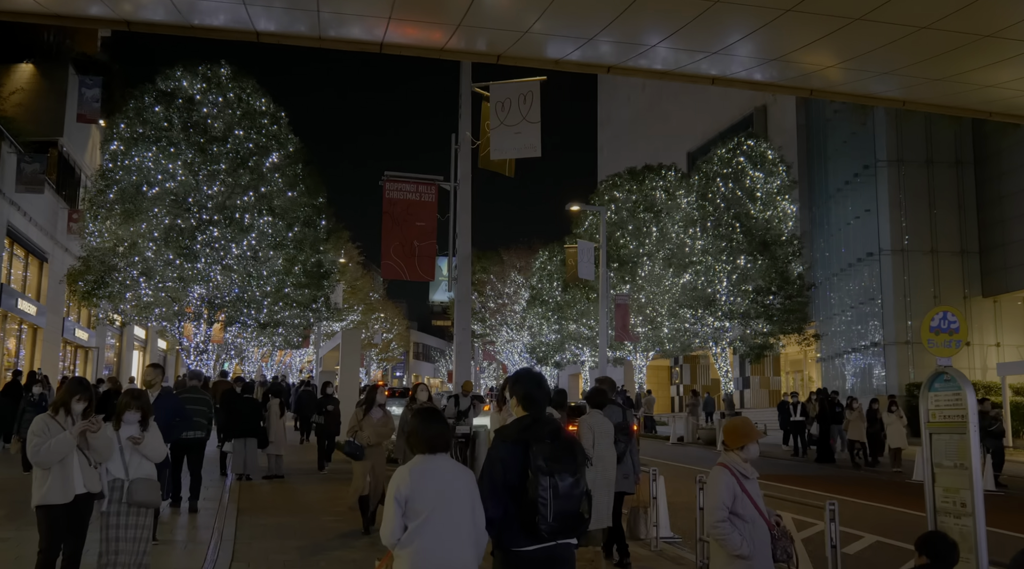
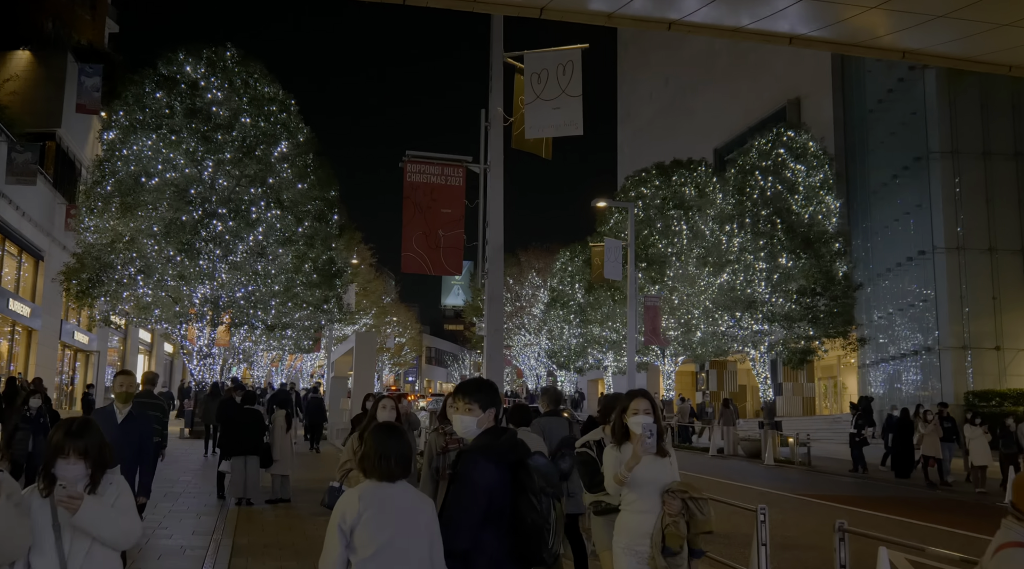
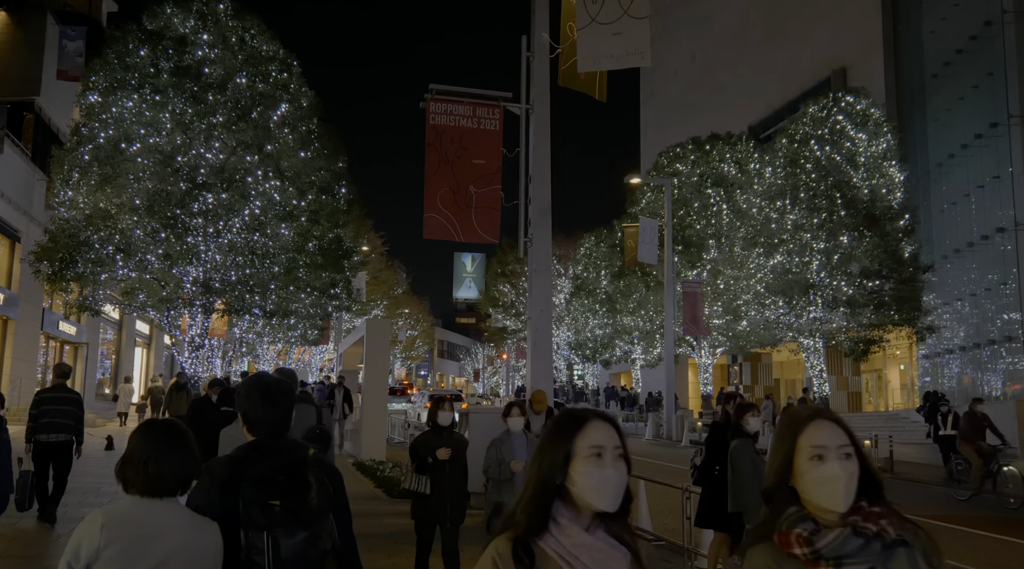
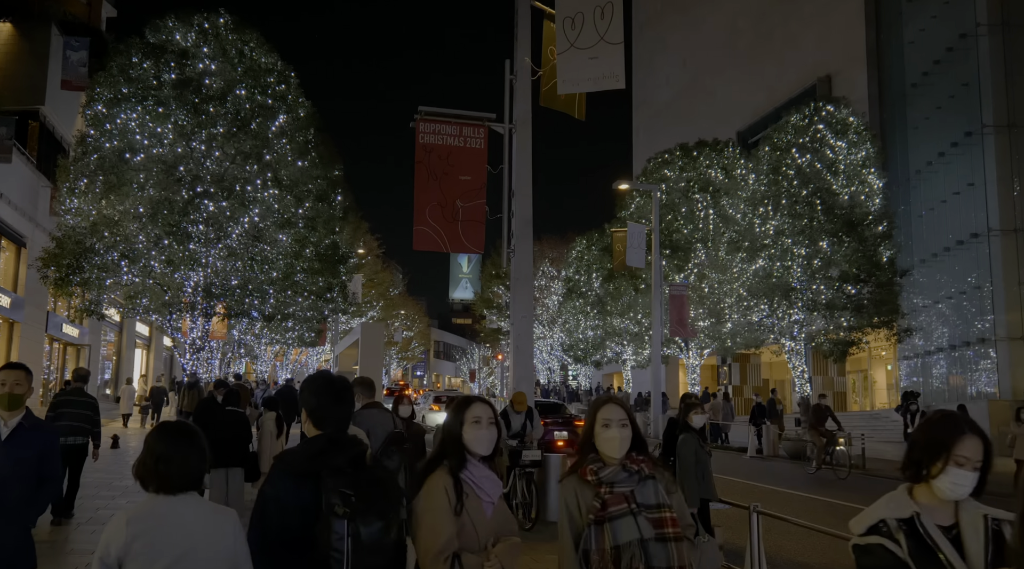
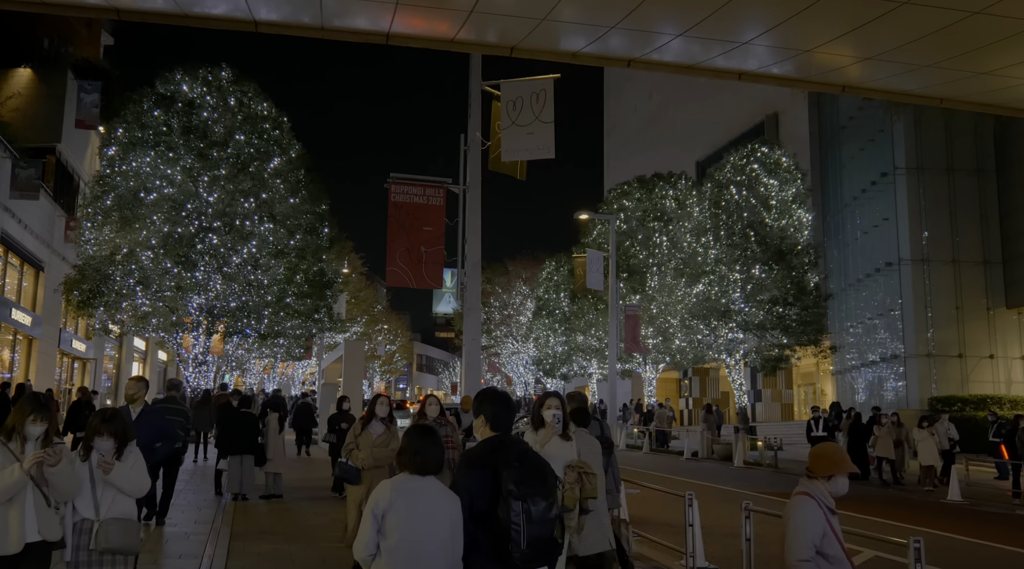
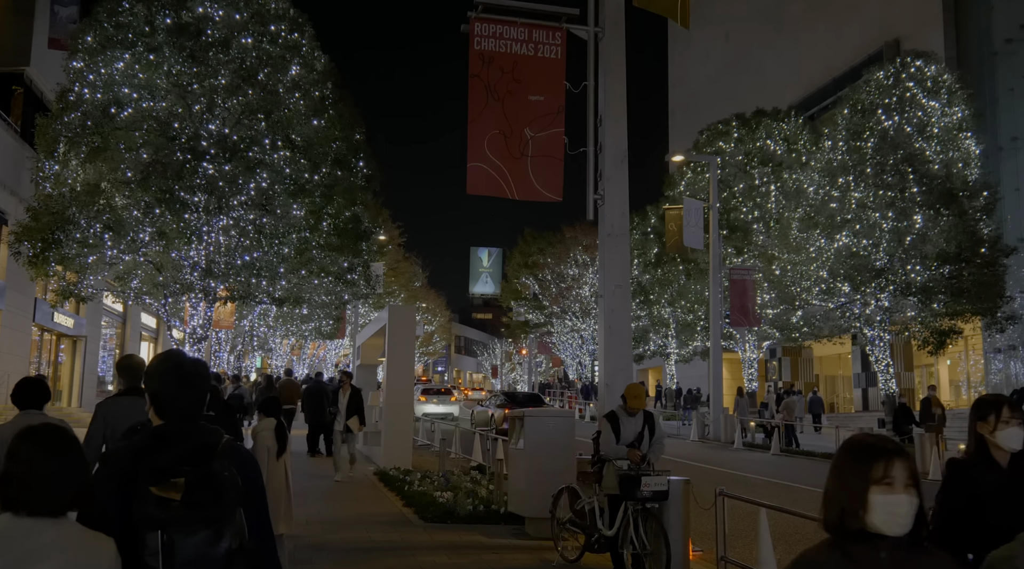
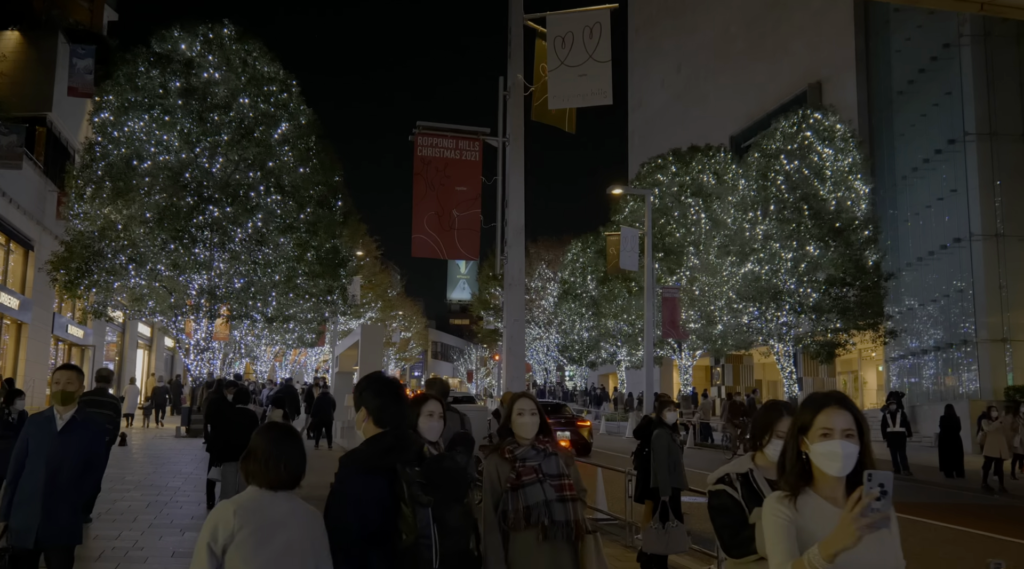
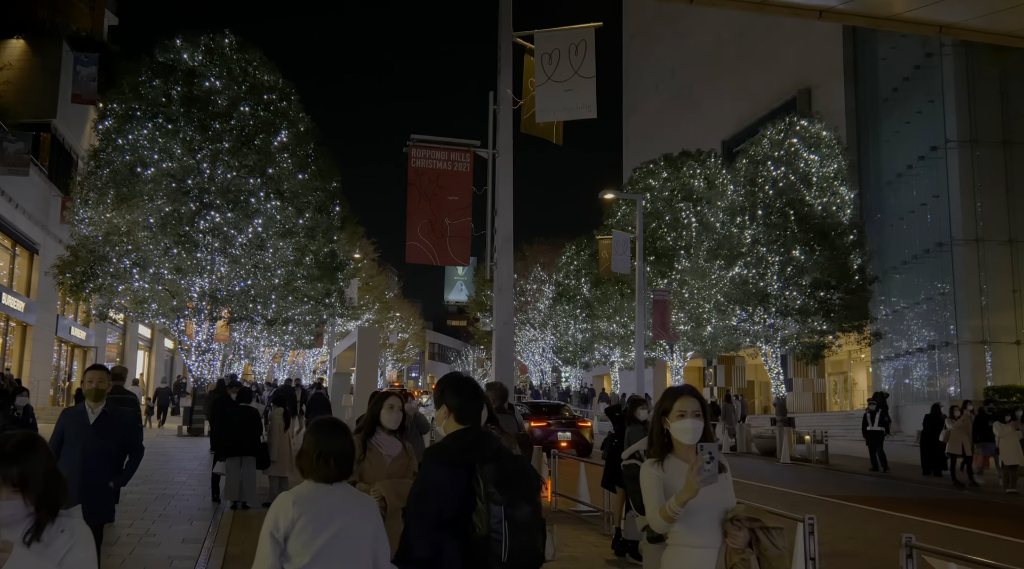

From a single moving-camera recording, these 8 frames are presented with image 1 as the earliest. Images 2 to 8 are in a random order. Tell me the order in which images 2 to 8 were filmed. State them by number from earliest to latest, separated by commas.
5, 2, 8, 7, 4, 3, 6
